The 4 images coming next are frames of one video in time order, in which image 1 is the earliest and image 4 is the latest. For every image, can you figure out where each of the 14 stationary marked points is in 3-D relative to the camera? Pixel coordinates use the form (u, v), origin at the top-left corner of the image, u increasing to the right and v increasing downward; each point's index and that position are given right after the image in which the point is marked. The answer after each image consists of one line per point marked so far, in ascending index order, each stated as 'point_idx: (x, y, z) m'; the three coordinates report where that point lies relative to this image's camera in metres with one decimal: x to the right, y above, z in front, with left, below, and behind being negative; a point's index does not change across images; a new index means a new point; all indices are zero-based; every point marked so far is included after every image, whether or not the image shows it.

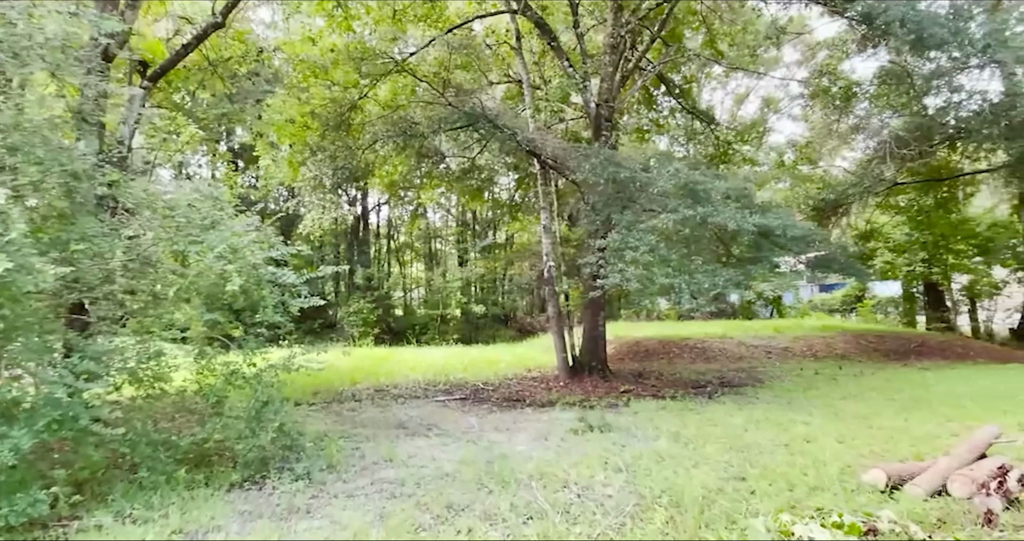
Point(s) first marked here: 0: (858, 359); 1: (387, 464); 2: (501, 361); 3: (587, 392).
0: (+6.0, -1.5, +11.8) m
1: (-0.8, -1.3, +4.5) m
2: (-0.2, -1.6, +12.0) m
3: (+0.9, -1.4, +8.0) m
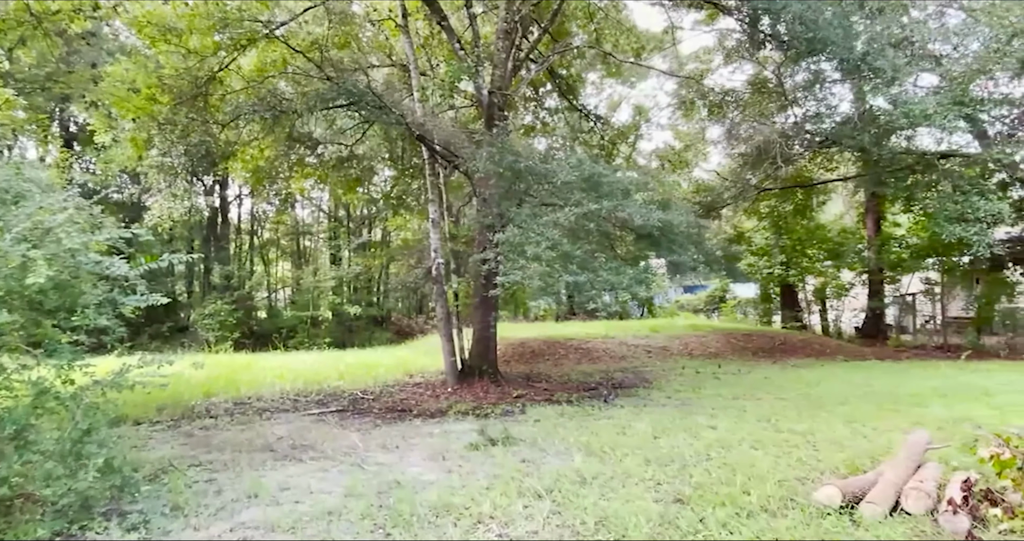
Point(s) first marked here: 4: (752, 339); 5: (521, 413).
0: (+4.0, -1.5, +12.1) m
1: (-1.4, -1.3, +3.7) m
2: (-2.2, -1.6, +11.2) m
3: (-0.4, -1.4, +7.4) m
4: (+5.1, -1.5, +14.4) m
5: (+0.1, -1.3, +6.4) m
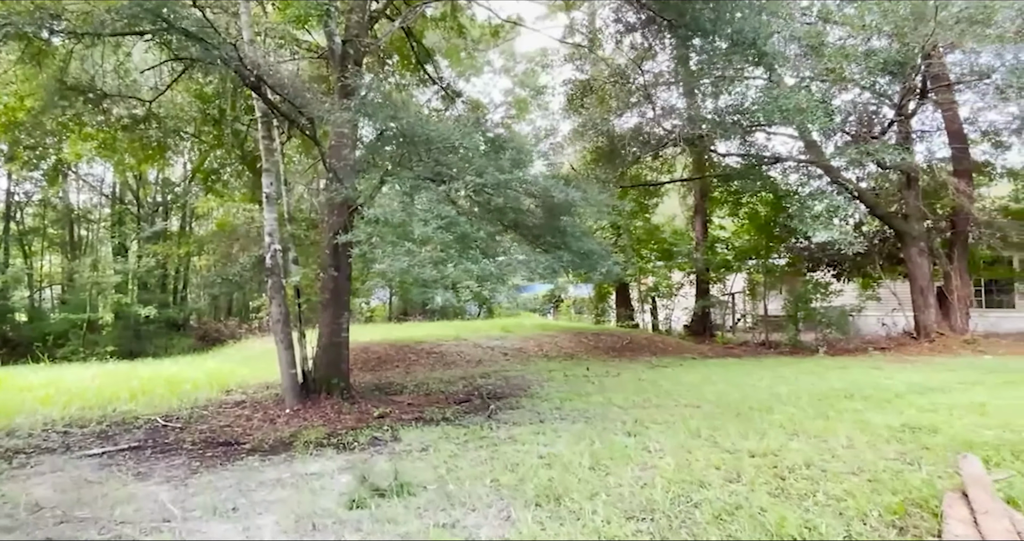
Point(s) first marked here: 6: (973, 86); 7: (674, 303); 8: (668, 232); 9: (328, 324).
0: (+1.3, -1.5, +11.5) m
1: (-1.6, -1.1, +2.0) m
2: (-4.3, -1.5, +9.0) m
3: (-1.6, -1.3, +5.8) m
4: (+1.8, -1.4, +14.1) m
5: (-0.9, -1.3, +5.0) m
6: (+8.1, +3.2, +12.1) m
7: (+4.5, -1.0, +19.0) m
8: (+4.1, +1.0, +17.6) m
9: (-1.9, -0.6, +6.9) m
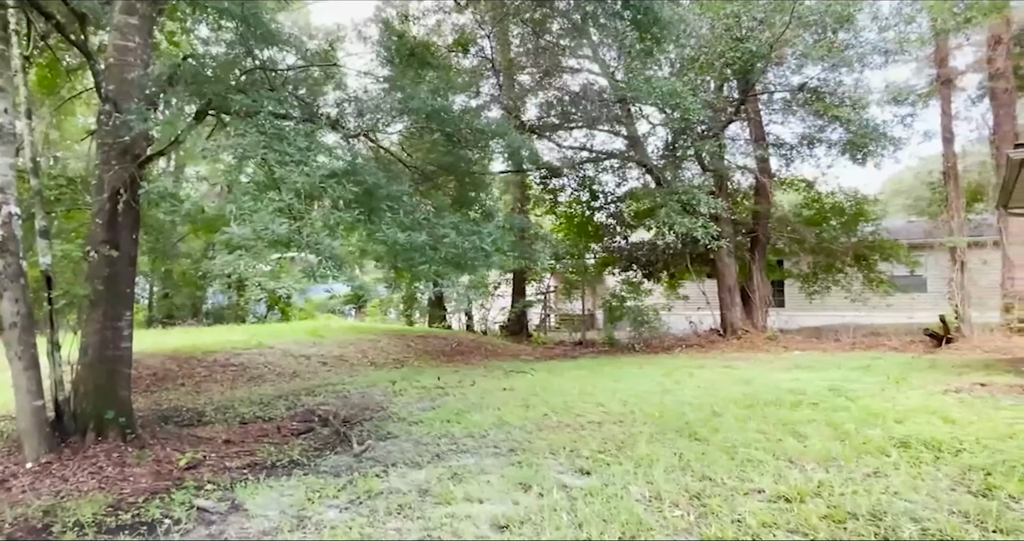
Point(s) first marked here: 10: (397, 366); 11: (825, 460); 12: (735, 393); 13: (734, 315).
0: (-1.3, -1.4, +10.1) m
1: (-1.0, -1.0, +0.1) m
2: (-5.9, -1.3, +5.9) m
3: (-2.2, -1.2, +3.8) m
4: (-1.7, -1.3, +12.7) m
5: (-1.3, -1.1, +3.2) m
6: (+5.0, +3.2, +12.8) m
7: (-0.7, -0.9, +18.2) m
8: (-0.7, +1.1, +16.8) m
9: (-2.8, -0.4, +4.6) m
10: (-1.6, -1.4, +9.7) m
11: (+1.6, -1.0, +3.5) m
12: (+1.9, -1.0, +5.8) m
13: (+4.7, -0.9, +14.2) m
